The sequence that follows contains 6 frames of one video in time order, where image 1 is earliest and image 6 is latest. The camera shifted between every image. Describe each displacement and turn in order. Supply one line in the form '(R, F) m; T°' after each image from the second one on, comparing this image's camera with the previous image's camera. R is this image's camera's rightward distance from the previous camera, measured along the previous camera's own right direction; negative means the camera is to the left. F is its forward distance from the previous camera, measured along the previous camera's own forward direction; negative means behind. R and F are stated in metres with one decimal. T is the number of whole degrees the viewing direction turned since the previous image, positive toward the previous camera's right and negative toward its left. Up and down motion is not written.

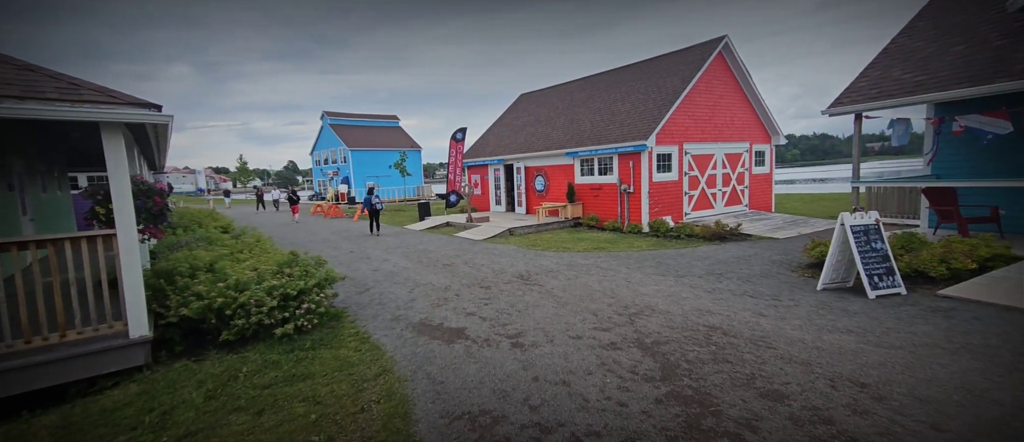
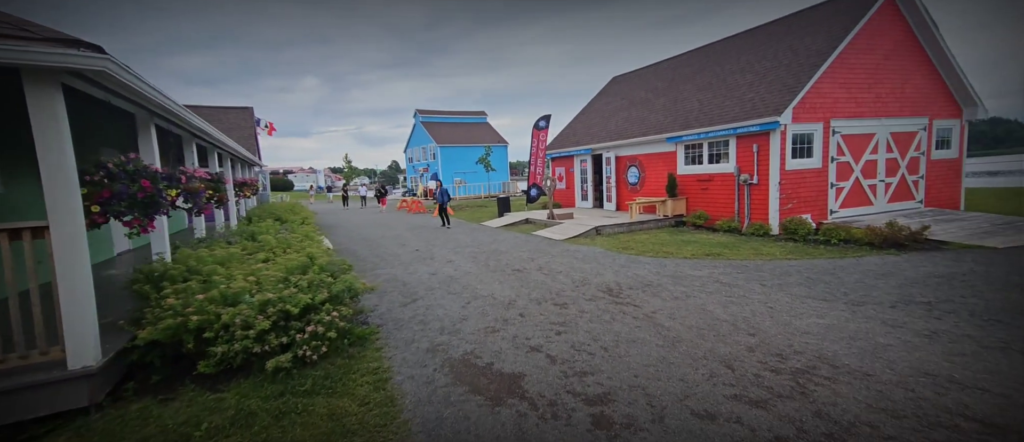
(0.0, +1.6) m; -12°
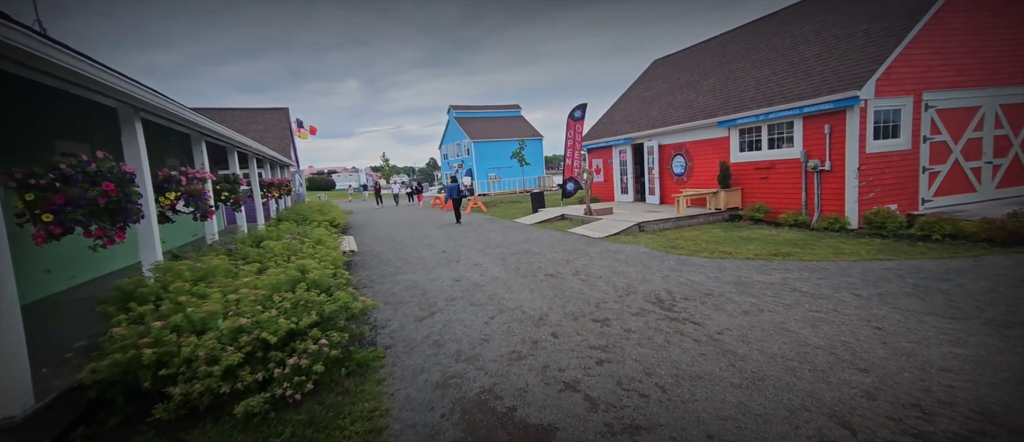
(+0.1, +0.8) m; -5°
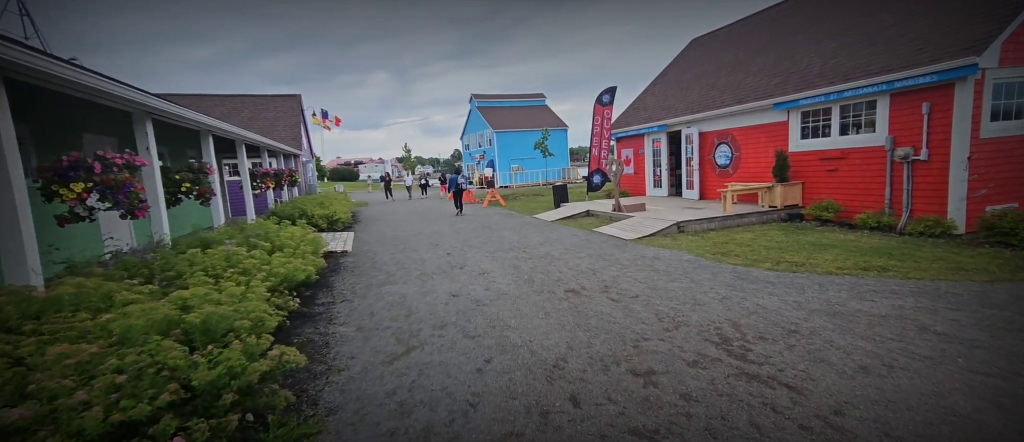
(+0.1, +1.3) m; -3°
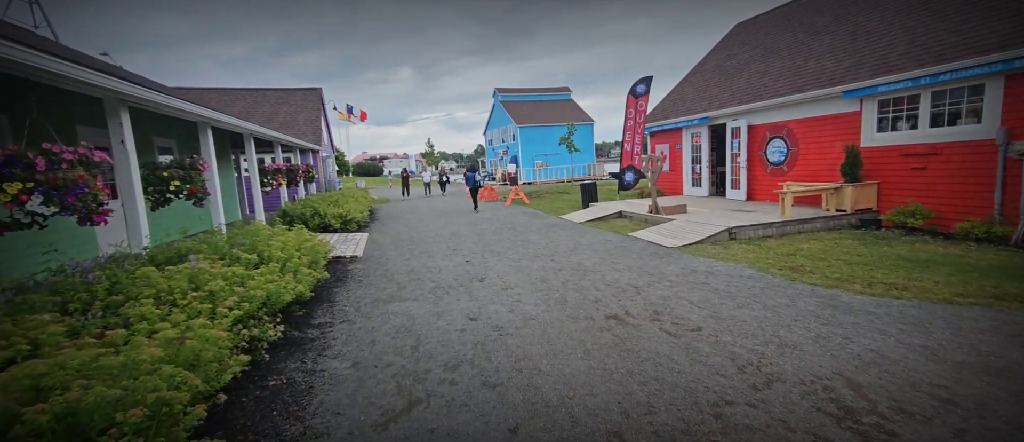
(-0.1, +0.9) m; -3°
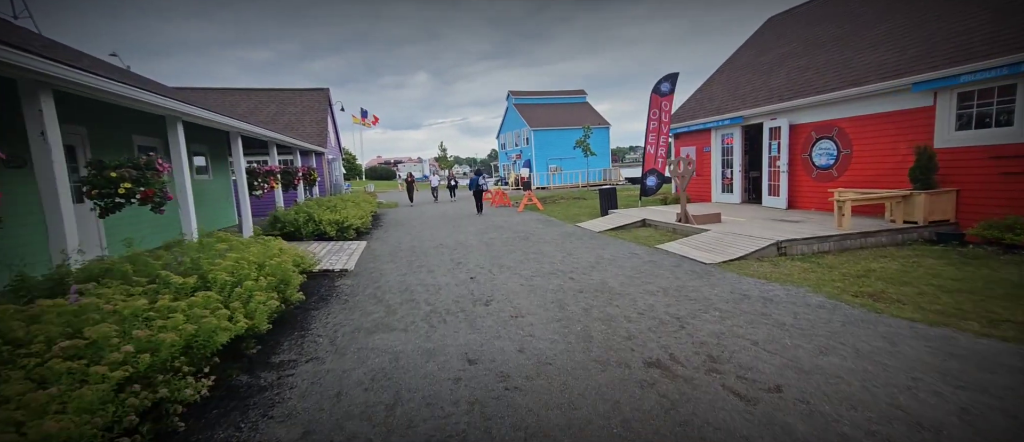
(0.0, +1.0) m; -2°
